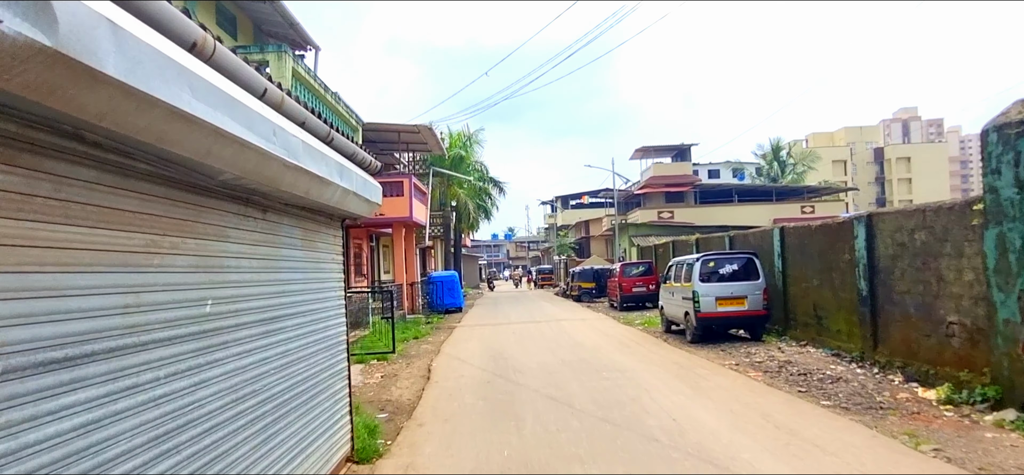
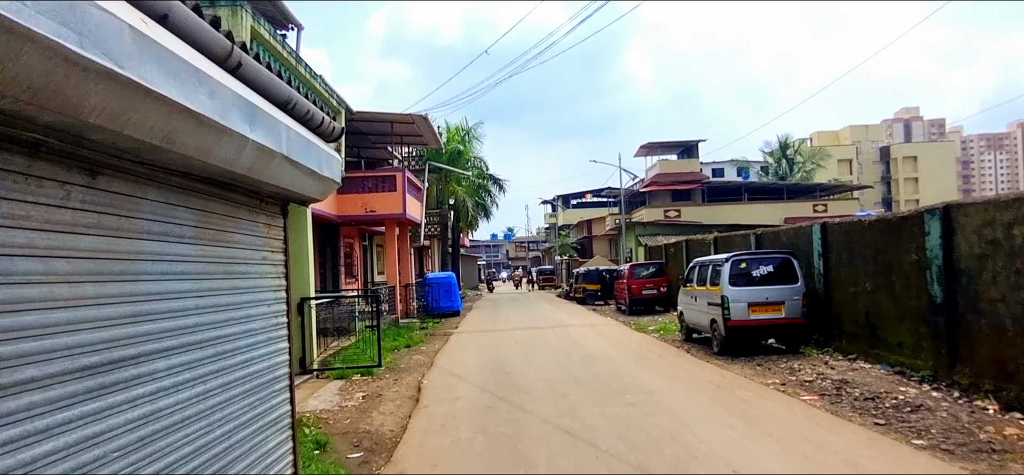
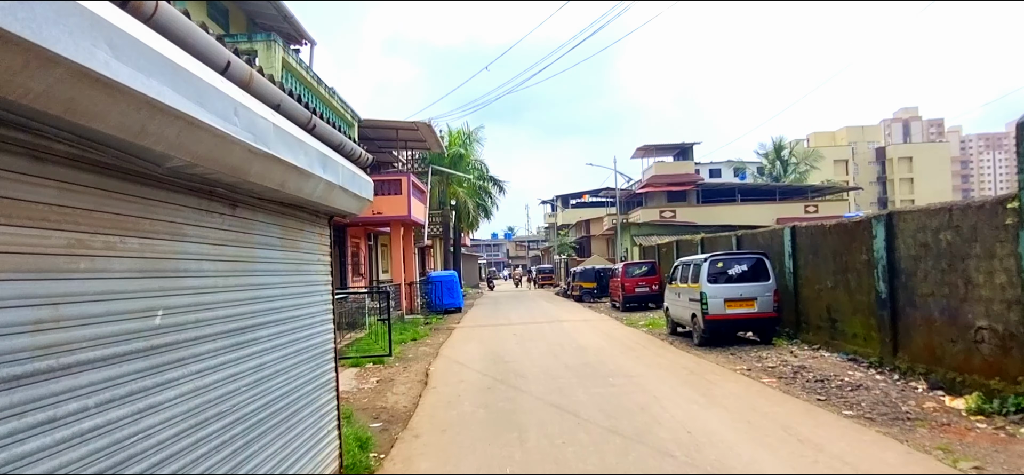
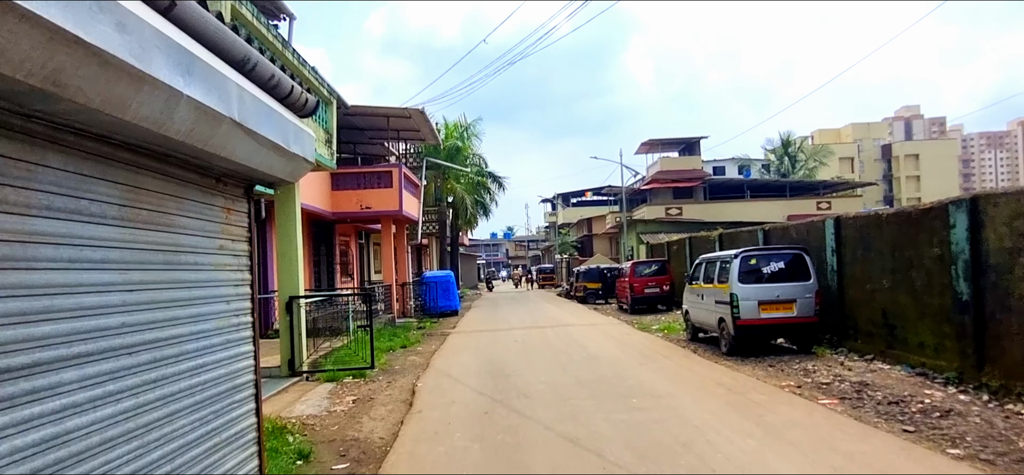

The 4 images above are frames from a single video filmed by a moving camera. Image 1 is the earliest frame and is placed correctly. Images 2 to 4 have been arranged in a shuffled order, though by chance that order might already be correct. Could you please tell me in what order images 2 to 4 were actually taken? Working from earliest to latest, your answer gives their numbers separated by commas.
3, 2, 4
